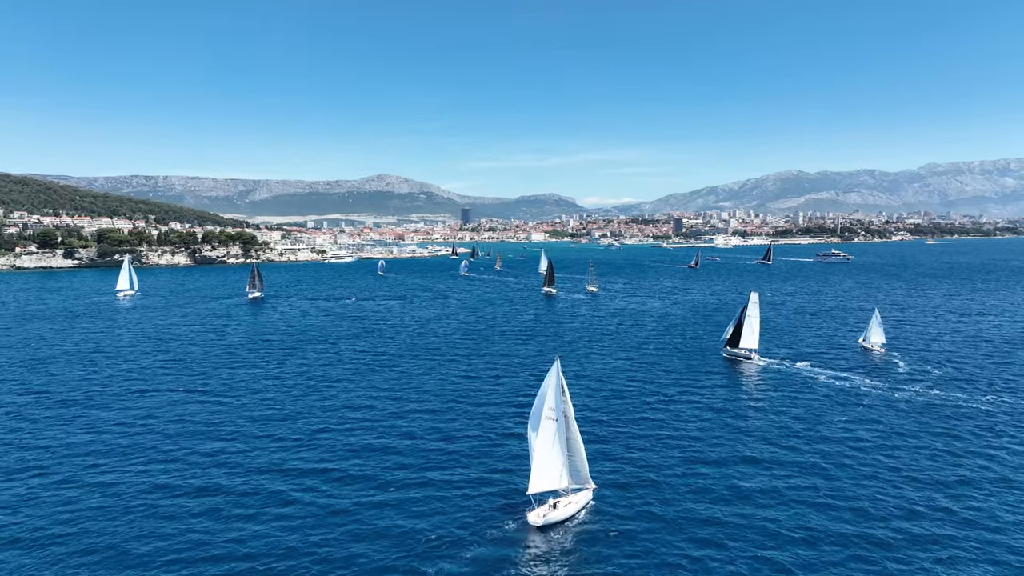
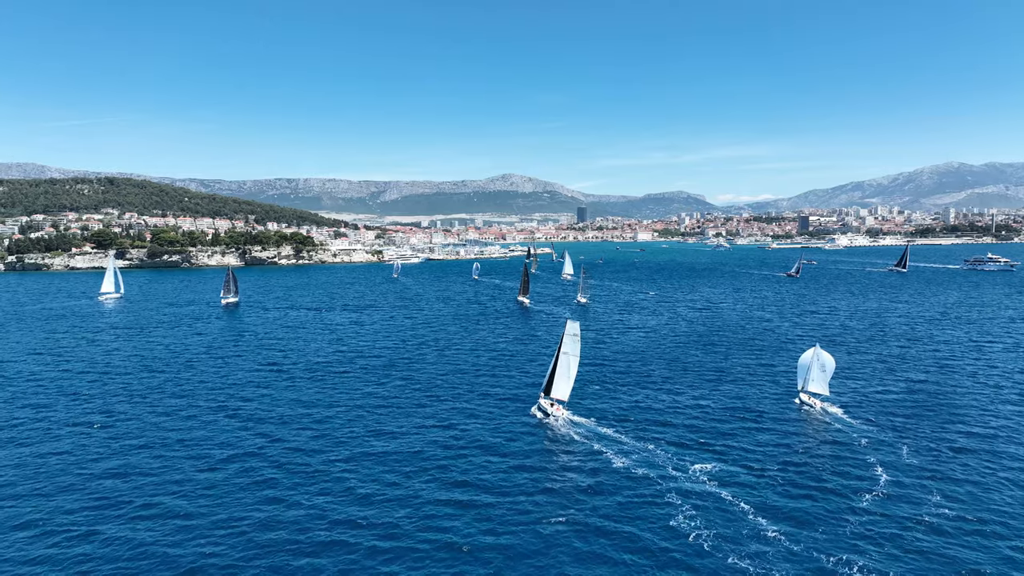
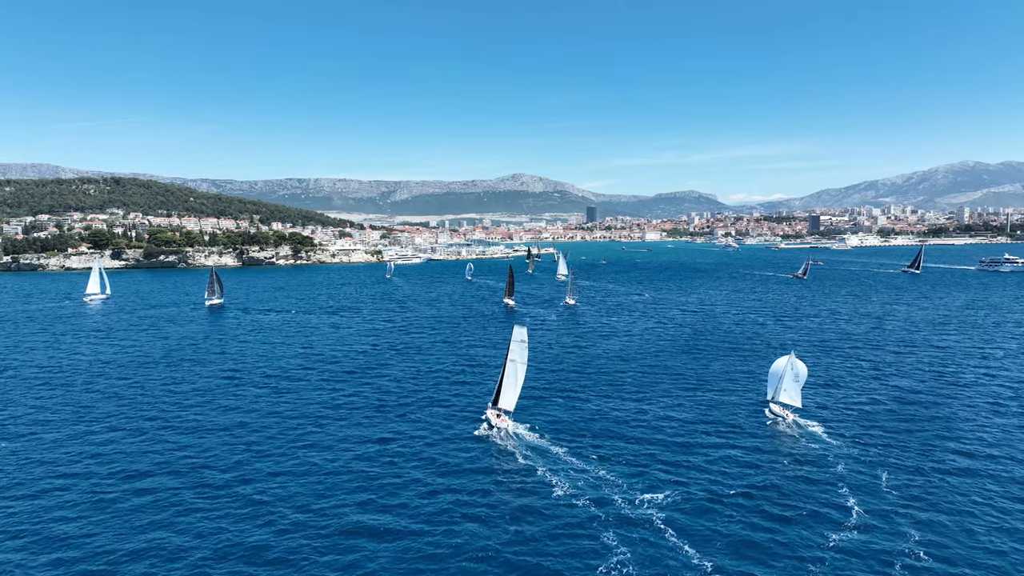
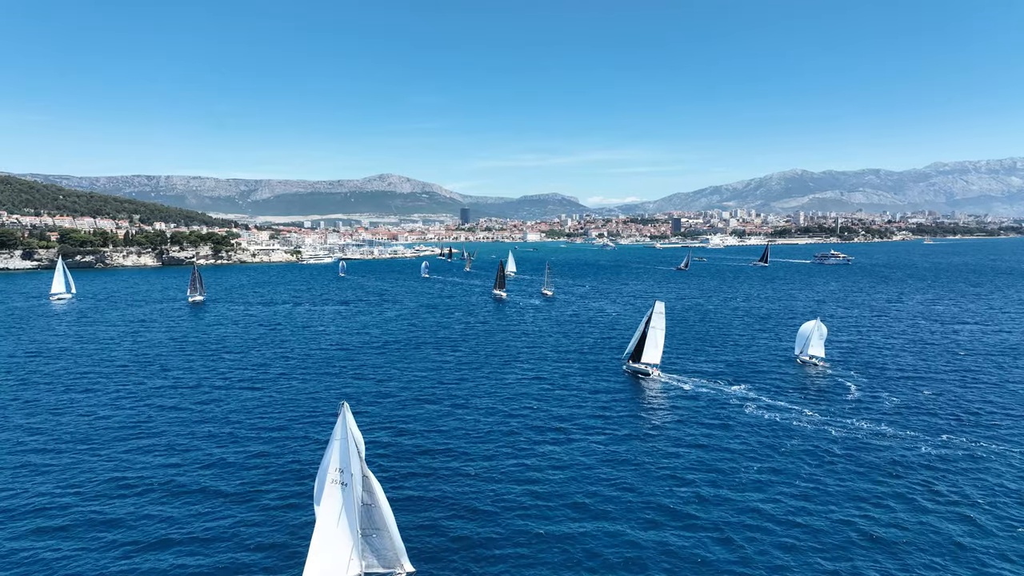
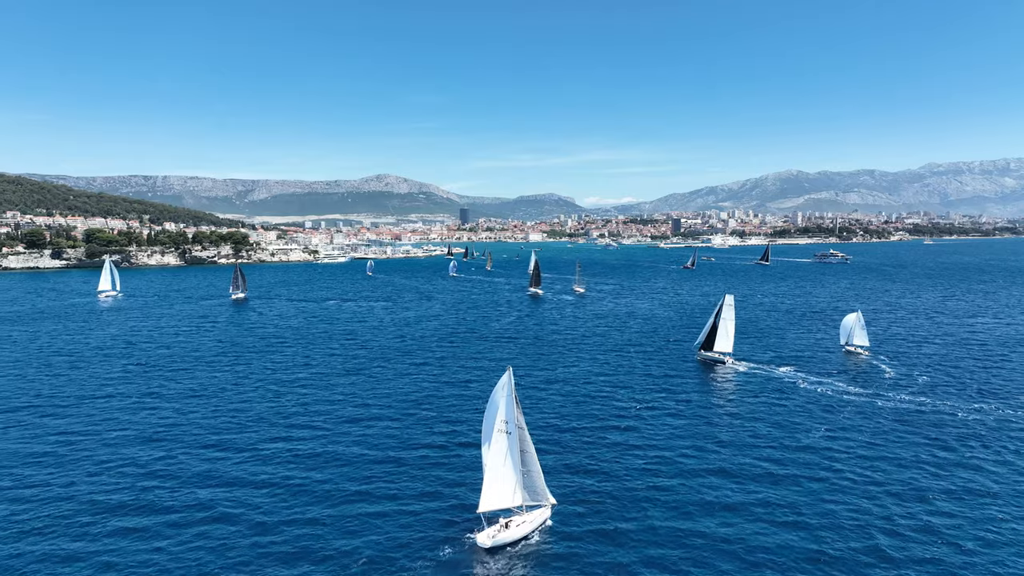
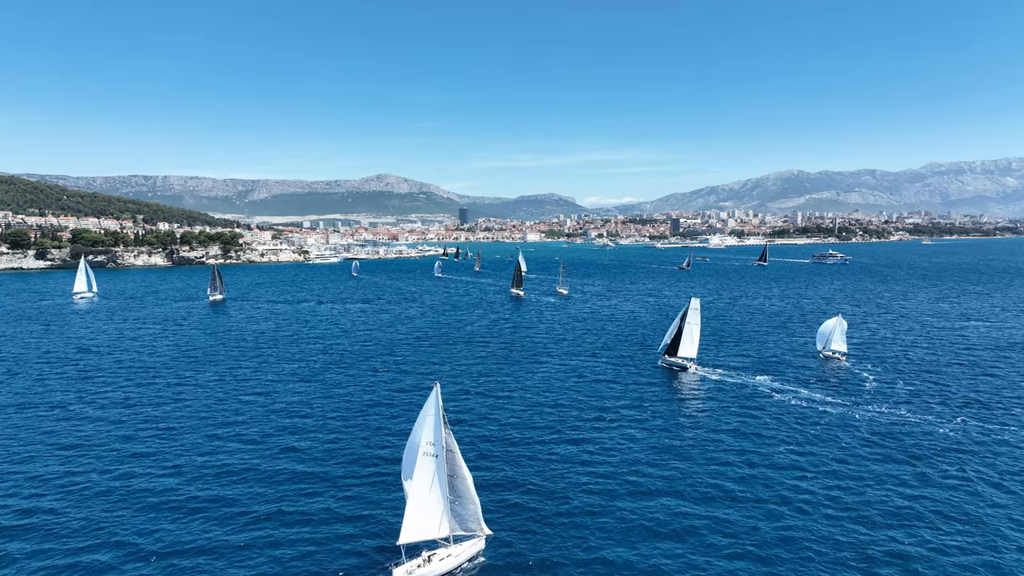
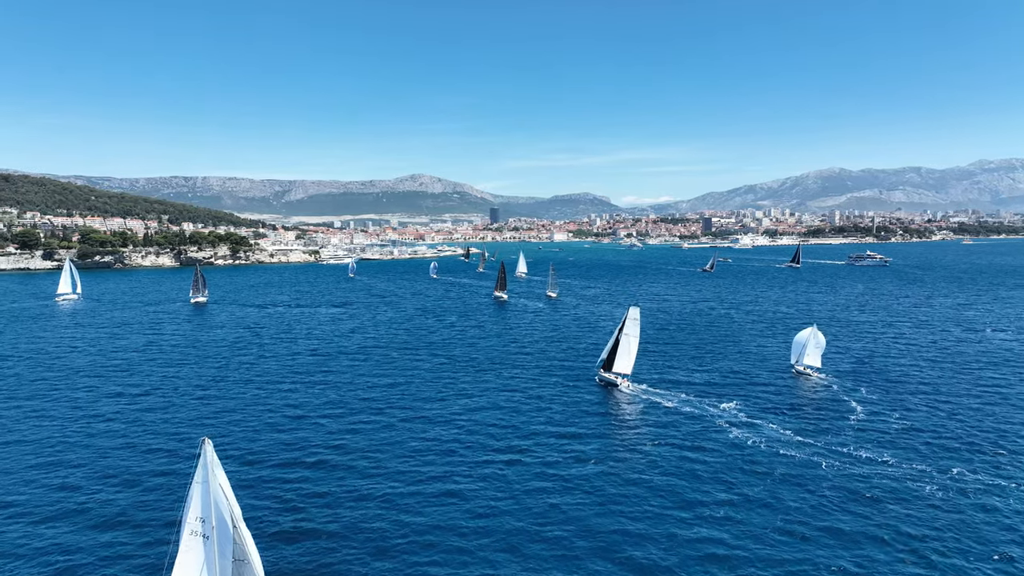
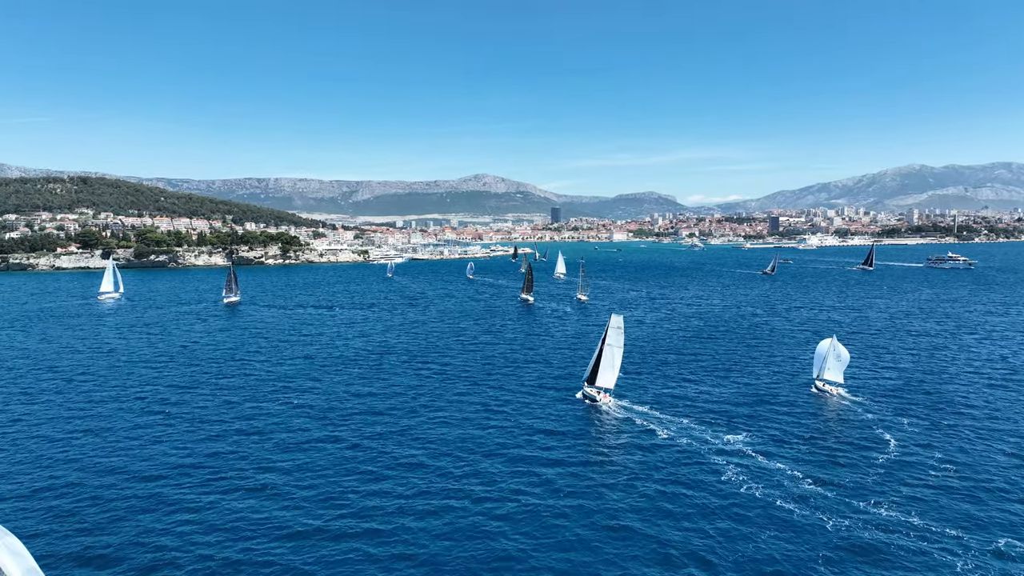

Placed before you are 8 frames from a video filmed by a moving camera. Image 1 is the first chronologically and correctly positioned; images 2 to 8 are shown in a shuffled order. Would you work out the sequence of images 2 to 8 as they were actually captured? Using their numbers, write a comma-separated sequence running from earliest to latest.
5, 6, 4, 7, 8, 2, 3
